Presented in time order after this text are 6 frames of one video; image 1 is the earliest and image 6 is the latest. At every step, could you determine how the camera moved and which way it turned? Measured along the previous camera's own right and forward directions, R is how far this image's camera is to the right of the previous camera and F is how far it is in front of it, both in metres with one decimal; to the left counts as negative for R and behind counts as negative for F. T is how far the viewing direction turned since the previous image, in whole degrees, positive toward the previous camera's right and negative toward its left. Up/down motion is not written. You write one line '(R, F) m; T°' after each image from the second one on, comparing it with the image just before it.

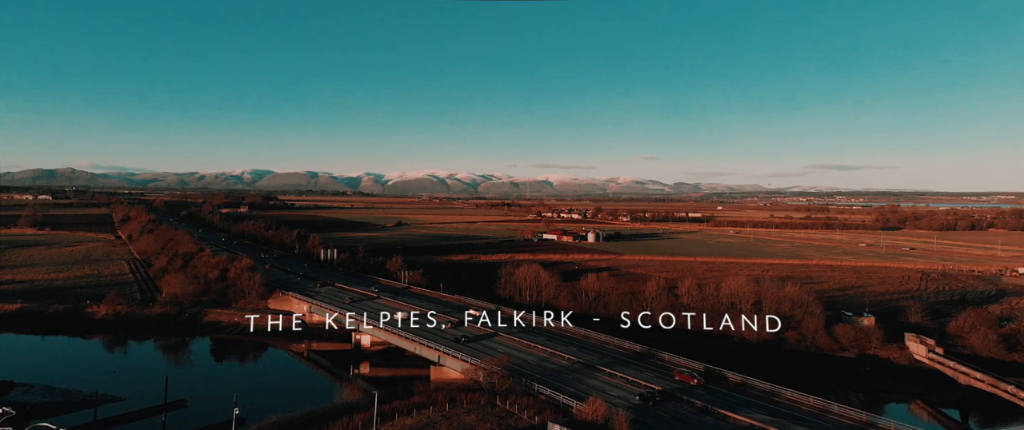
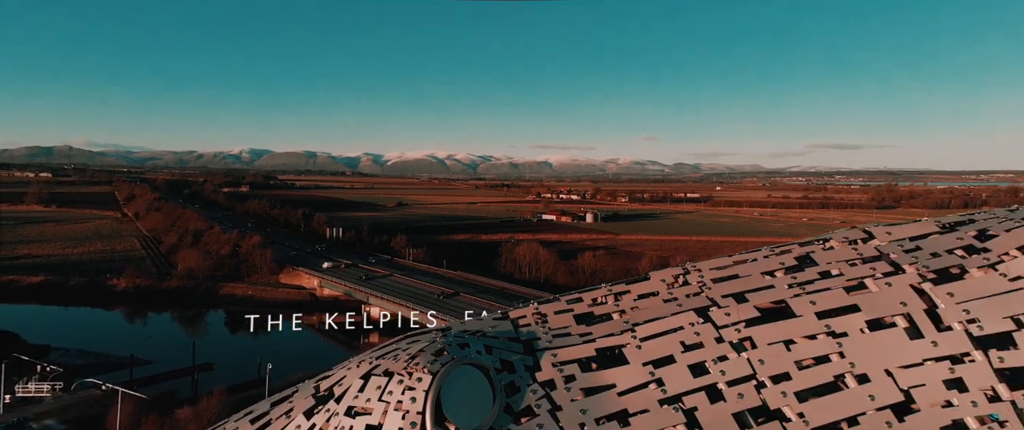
(-0.5, -0.8) m; 0°
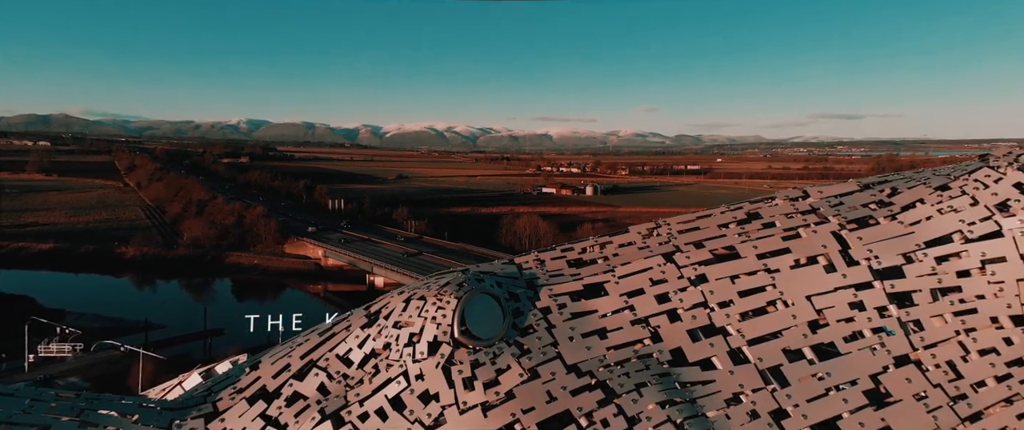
(0.0, -0.6) m; 0°
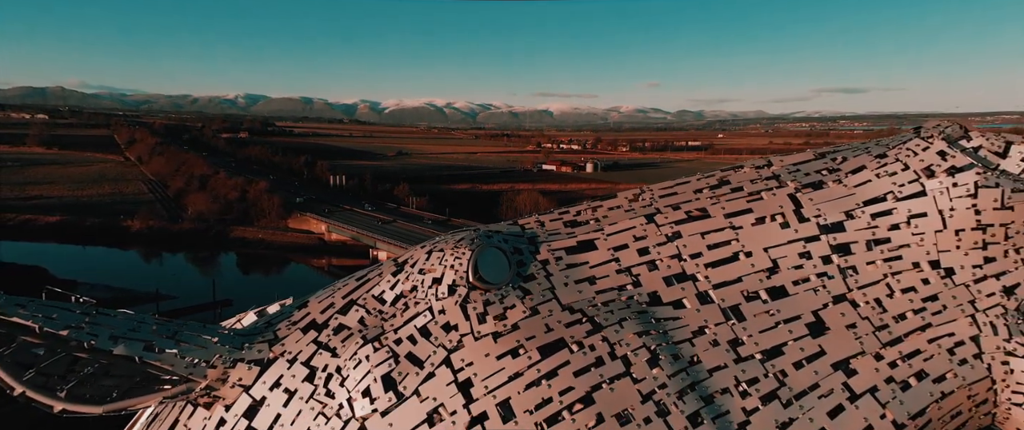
(0.0, -0.5) m; 0°
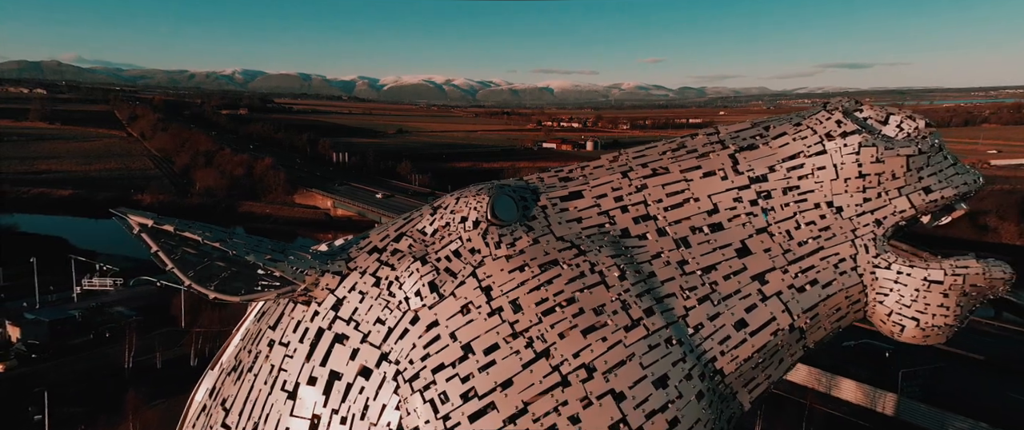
(-0.1, -1.1) m; 0°
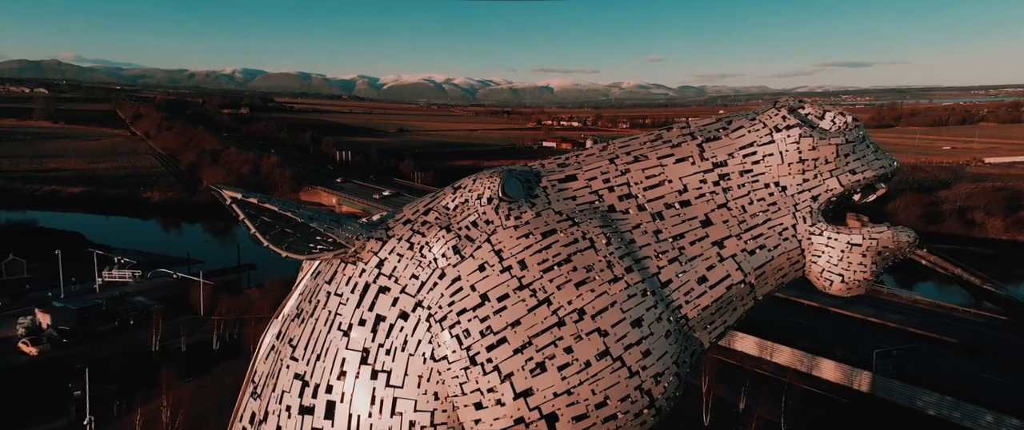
(-0.1, -0.9) m; 0°
